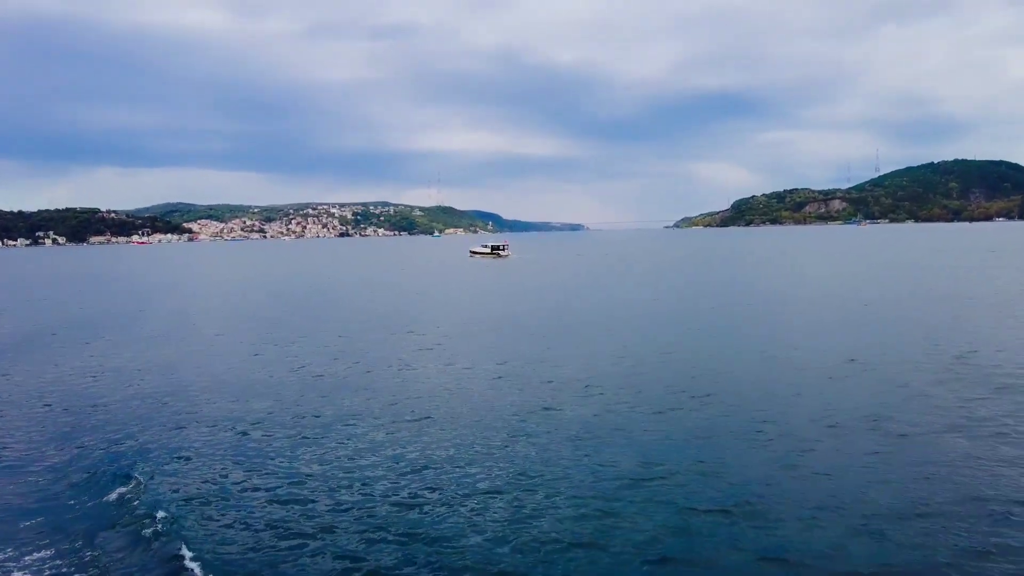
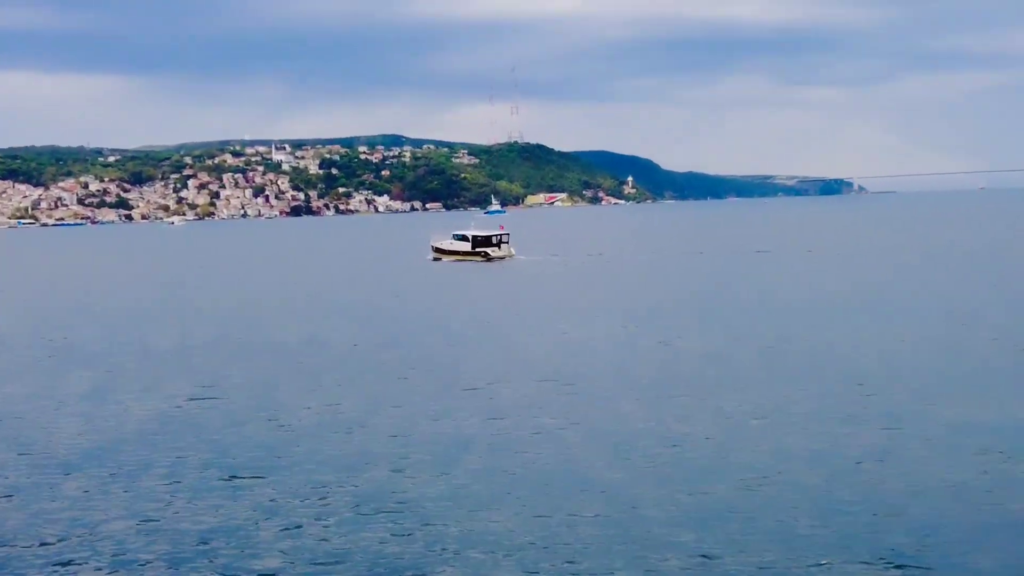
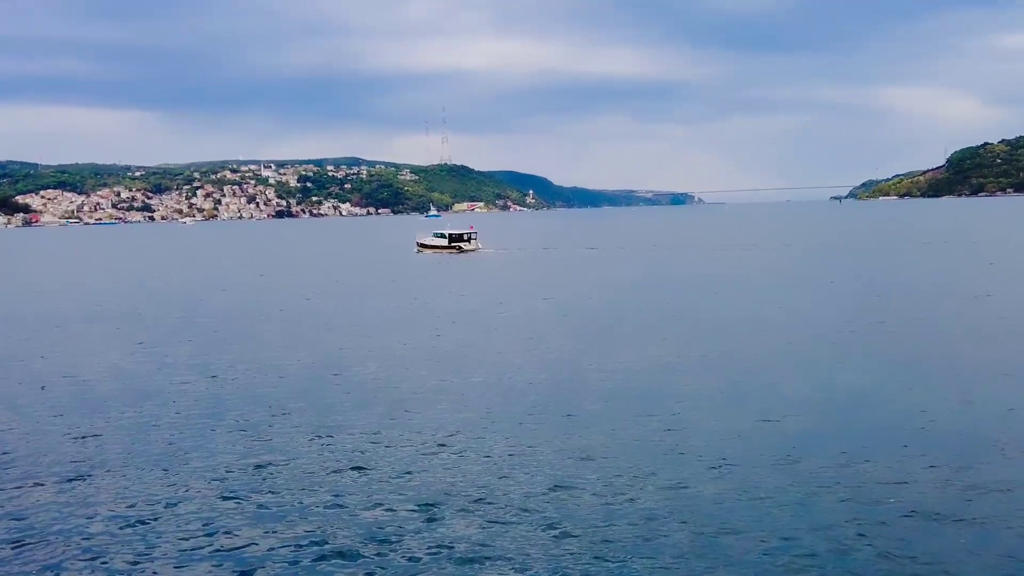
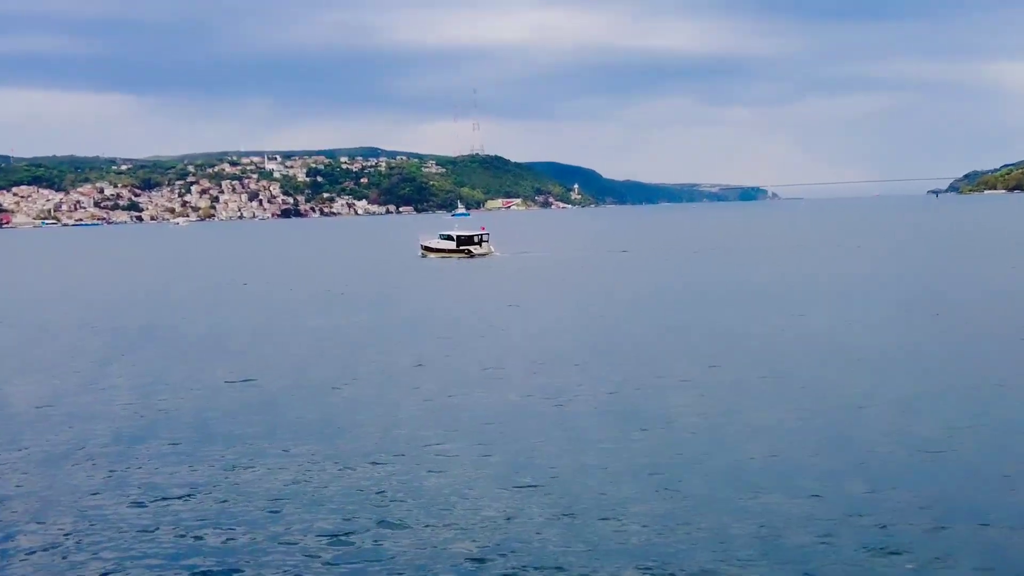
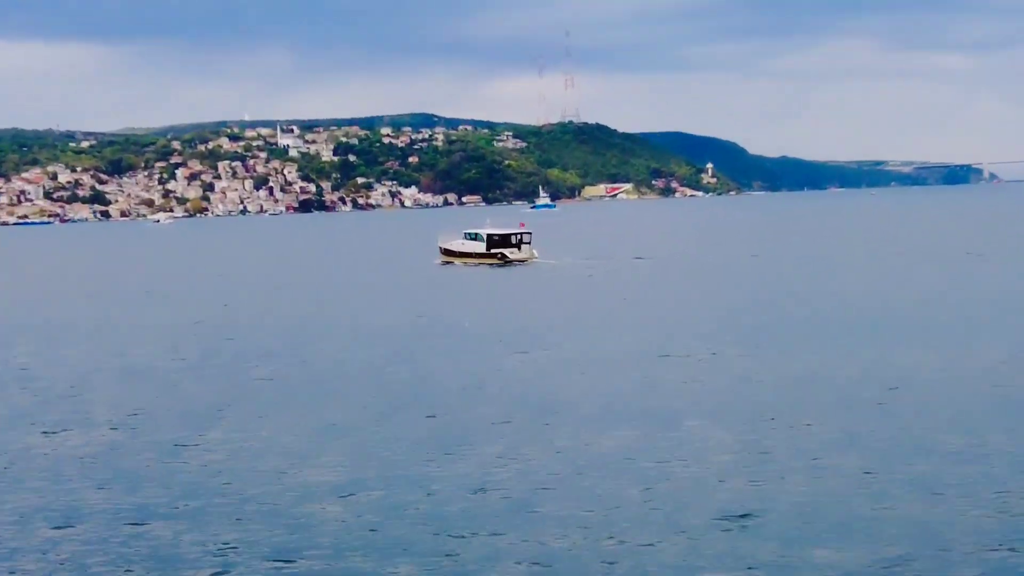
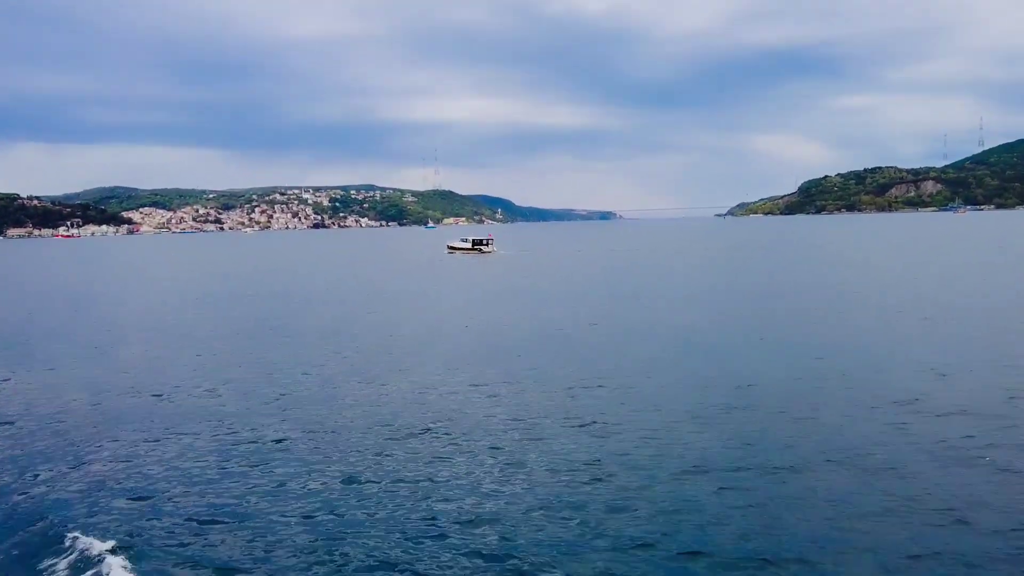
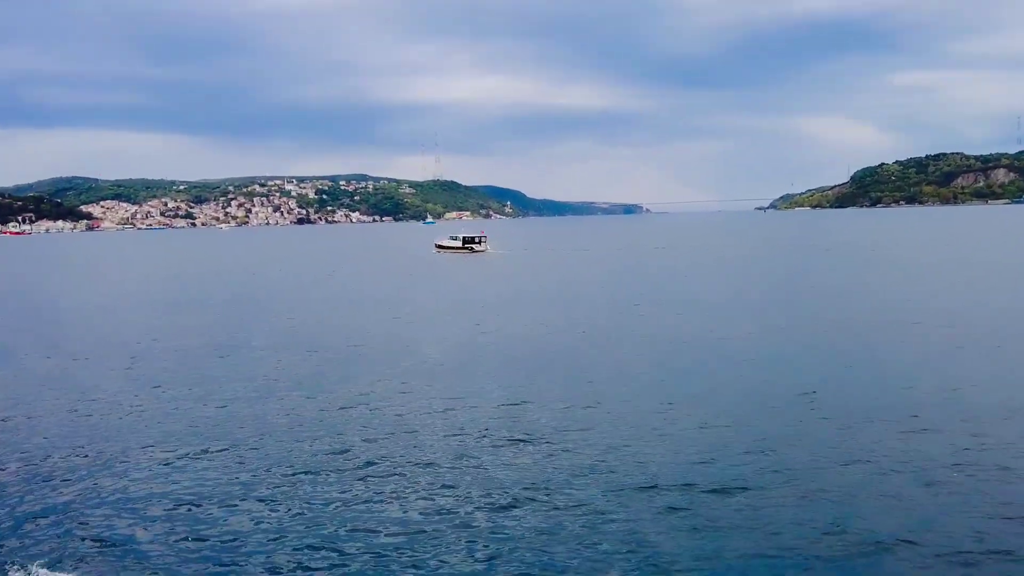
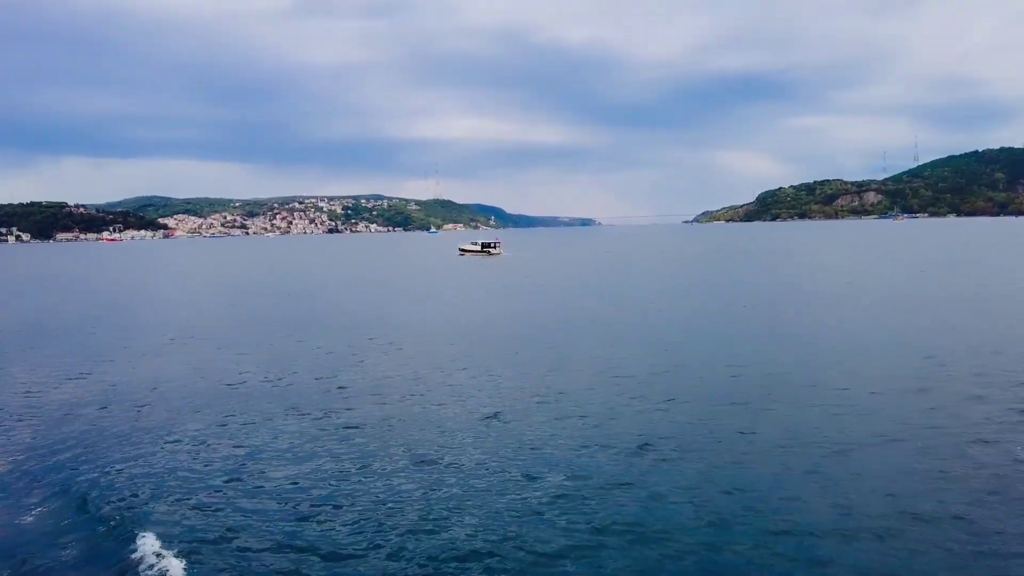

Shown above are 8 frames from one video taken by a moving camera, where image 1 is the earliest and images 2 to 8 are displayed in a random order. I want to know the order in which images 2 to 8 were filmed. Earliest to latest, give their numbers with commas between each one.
8, 6, 7, 3, 4, 2, 5
